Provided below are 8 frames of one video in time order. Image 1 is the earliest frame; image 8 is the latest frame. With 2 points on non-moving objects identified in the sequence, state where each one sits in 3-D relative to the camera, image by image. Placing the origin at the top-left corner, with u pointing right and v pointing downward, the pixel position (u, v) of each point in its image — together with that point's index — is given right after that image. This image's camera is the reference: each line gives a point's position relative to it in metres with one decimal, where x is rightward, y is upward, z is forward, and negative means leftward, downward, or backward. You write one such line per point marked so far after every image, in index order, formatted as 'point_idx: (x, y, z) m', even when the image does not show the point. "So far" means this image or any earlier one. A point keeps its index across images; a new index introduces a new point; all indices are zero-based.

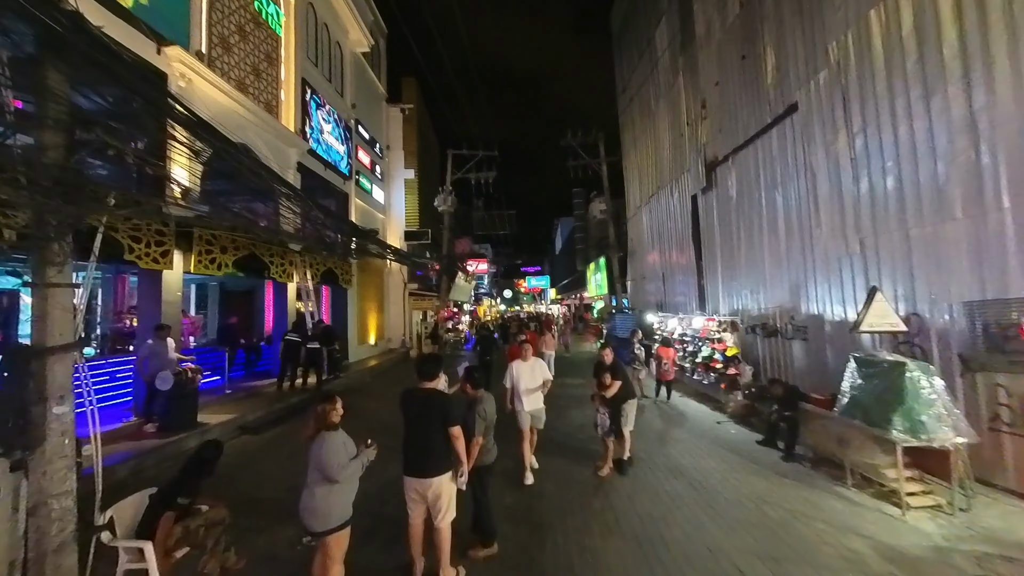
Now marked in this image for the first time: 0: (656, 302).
0: (+8.0, -0.8, +19.7) m
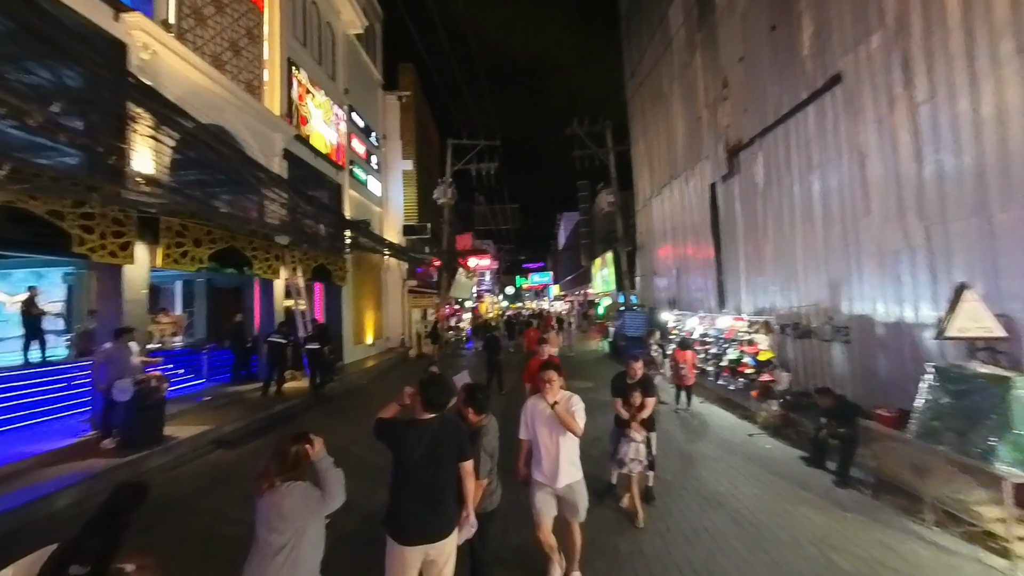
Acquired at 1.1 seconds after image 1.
0: (+8.2, -0.6, +18.6) m
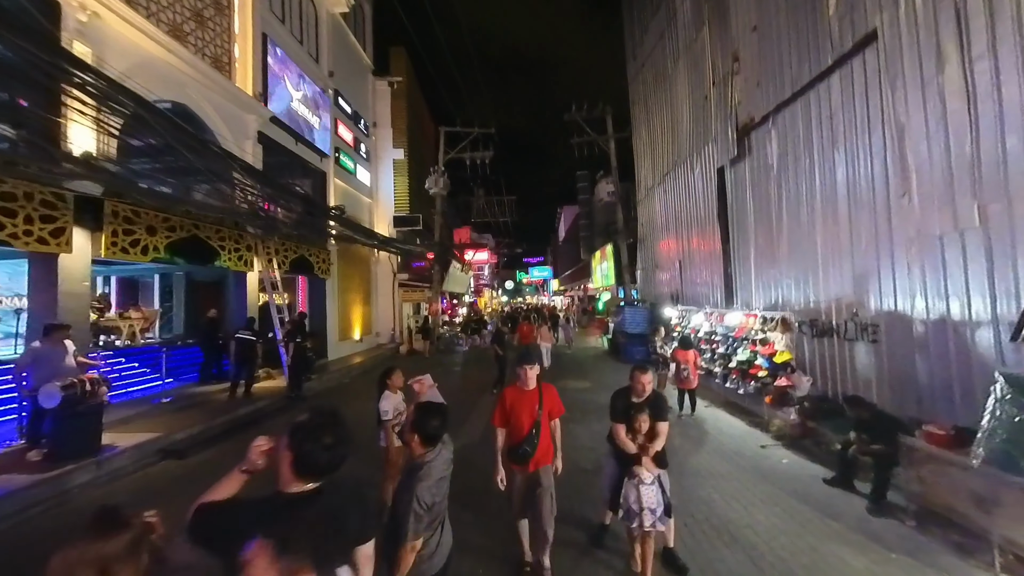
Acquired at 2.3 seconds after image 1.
0: (+7.8, -0.3, +17.5) m
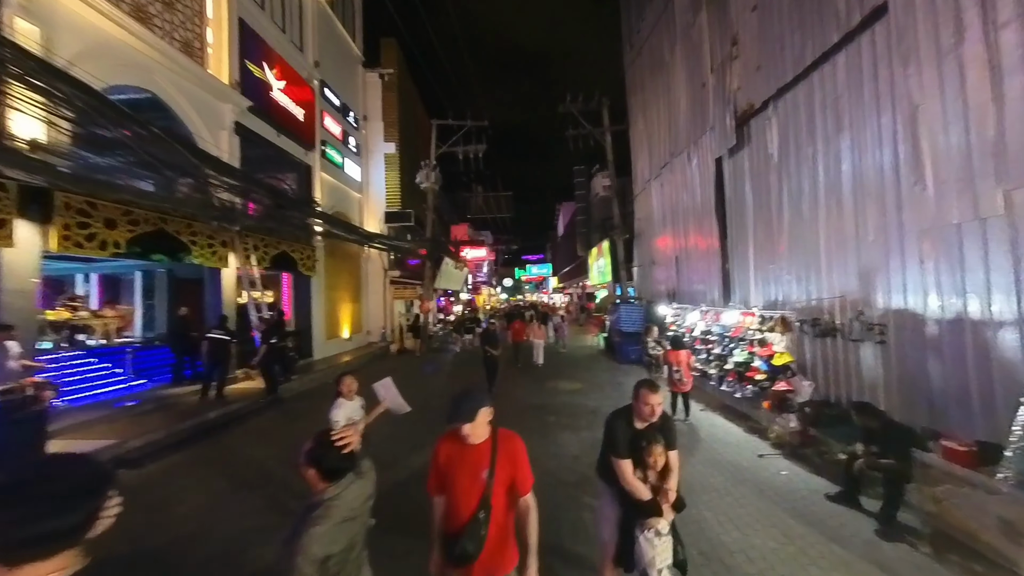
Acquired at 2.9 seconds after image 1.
0: (+7.4, -0.1, +17.0) m
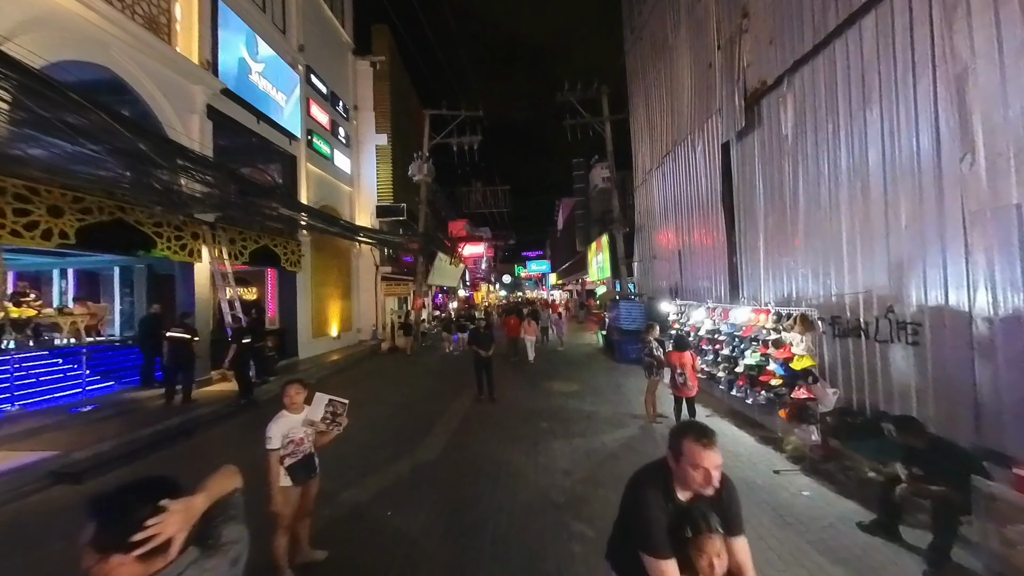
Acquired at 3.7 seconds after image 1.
0: (+7.2, 0.0, +16.1) m
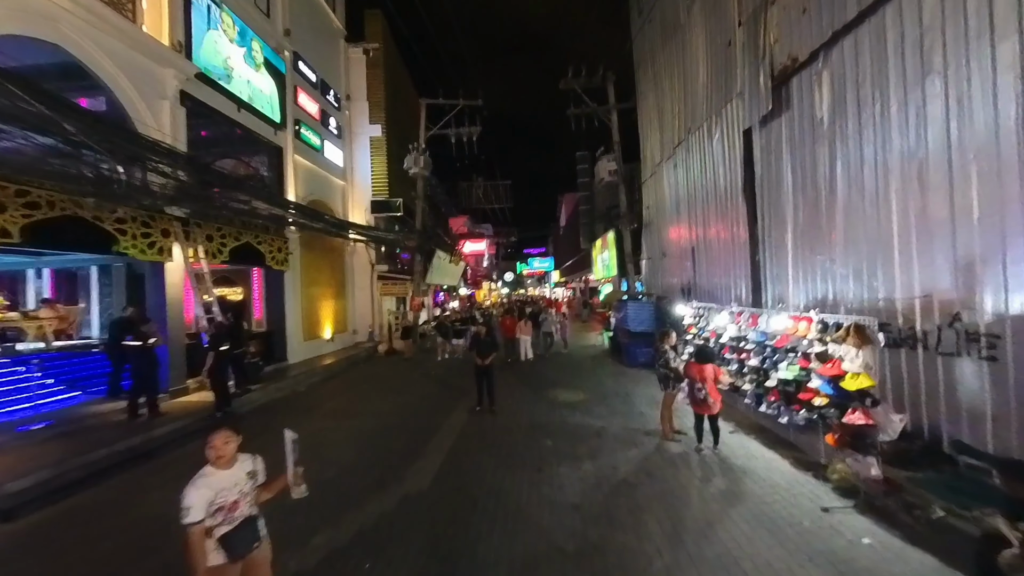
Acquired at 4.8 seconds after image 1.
0: (+7.2, +0.1, +15.1) m
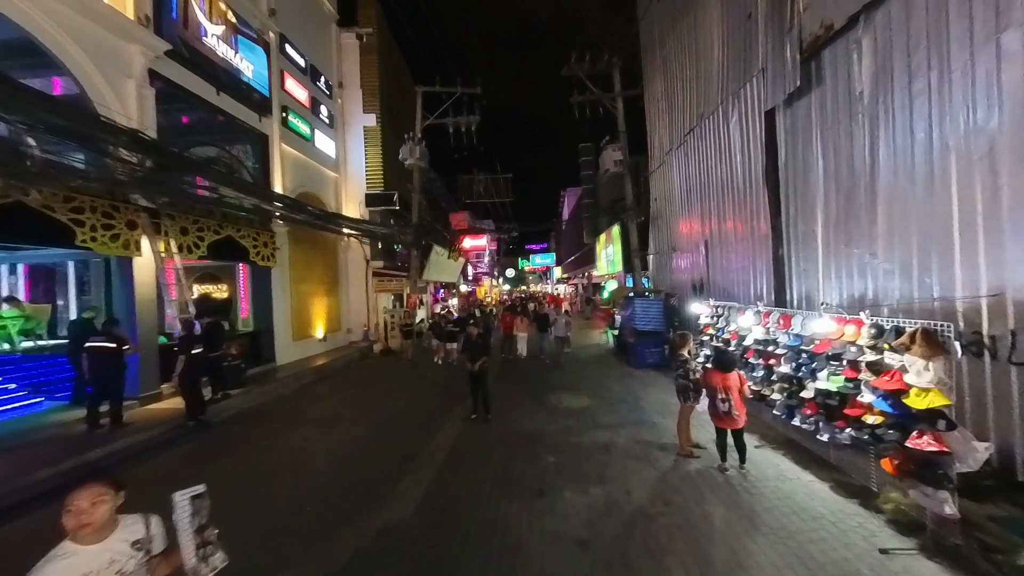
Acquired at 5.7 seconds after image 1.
0: (+7.2, +0.2, +14.2) m
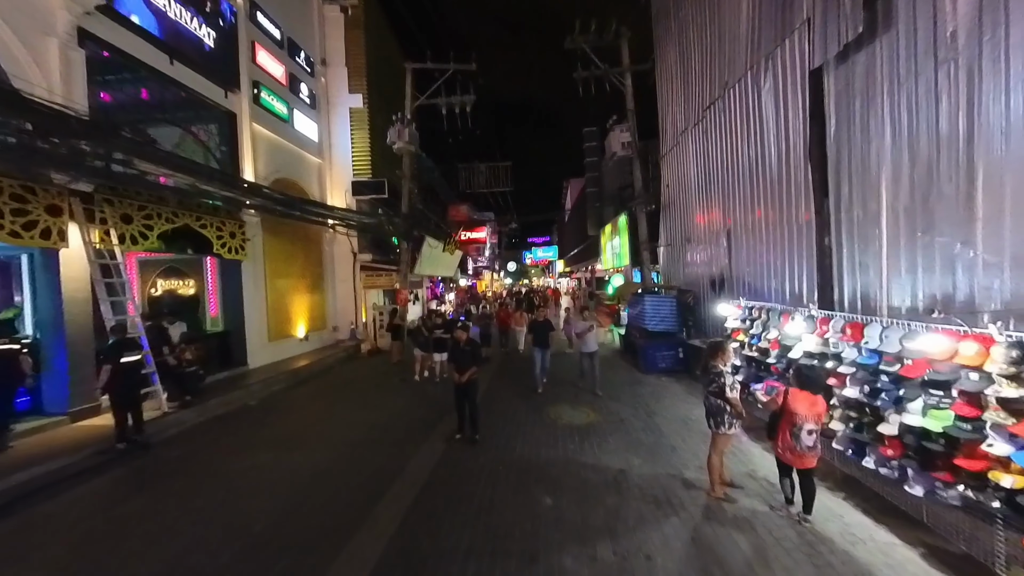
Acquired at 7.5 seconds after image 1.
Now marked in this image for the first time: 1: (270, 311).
0: (+7.1, +0.4, +12.6) m
1: (-10.2, -1.0, +14.9) m
